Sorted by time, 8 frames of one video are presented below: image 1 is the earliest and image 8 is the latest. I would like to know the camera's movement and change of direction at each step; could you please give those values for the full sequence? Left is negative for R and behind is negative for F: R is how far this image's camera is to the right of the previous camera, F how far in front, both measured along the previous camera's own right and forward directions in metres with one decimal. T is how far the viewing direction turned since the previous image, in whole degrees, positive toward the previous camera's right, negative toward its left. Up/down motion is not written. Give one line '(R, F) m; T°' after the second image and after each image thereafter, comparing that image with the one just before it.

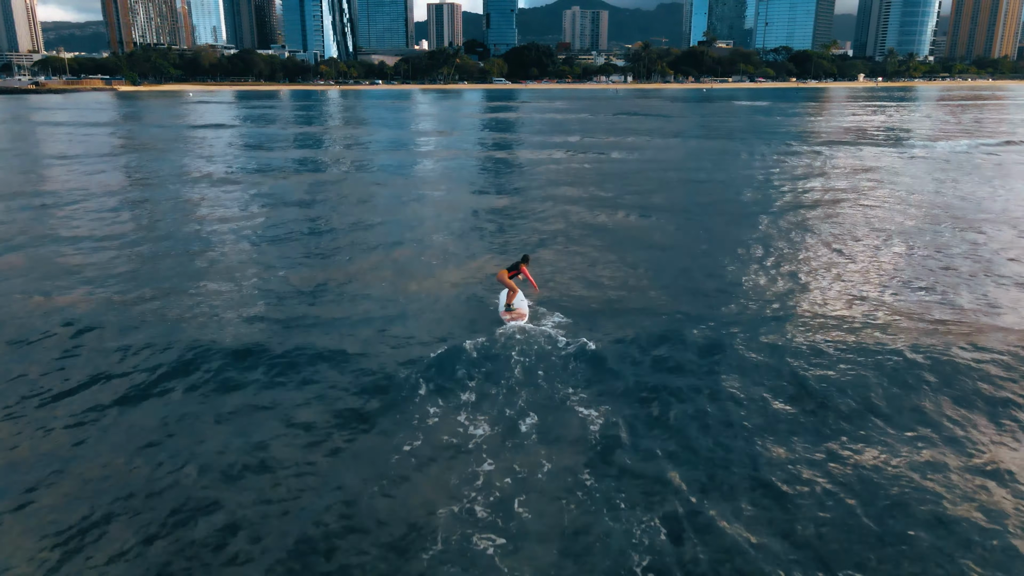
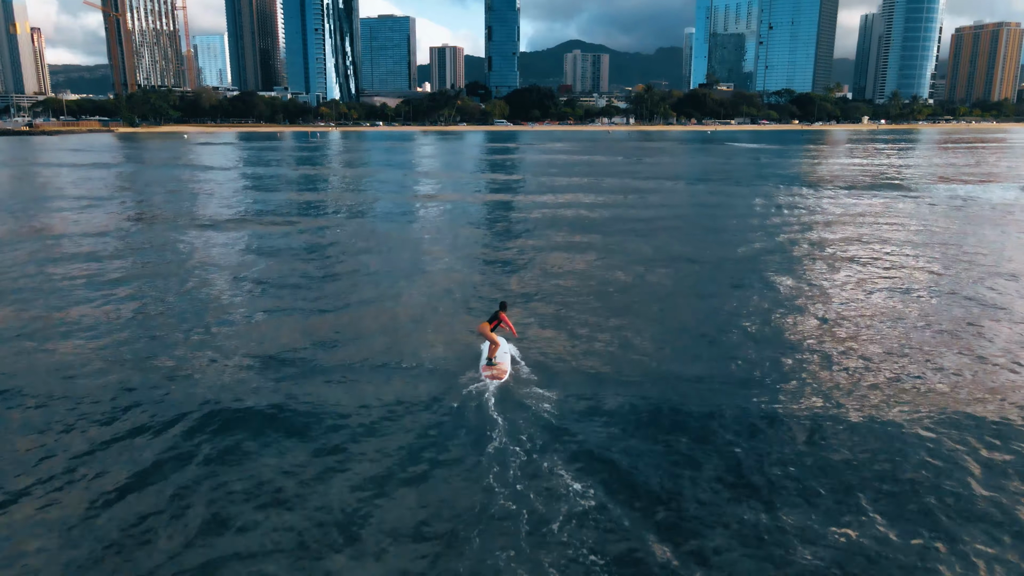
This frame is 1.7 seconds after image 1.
(0.0, +3.3) m; 0°
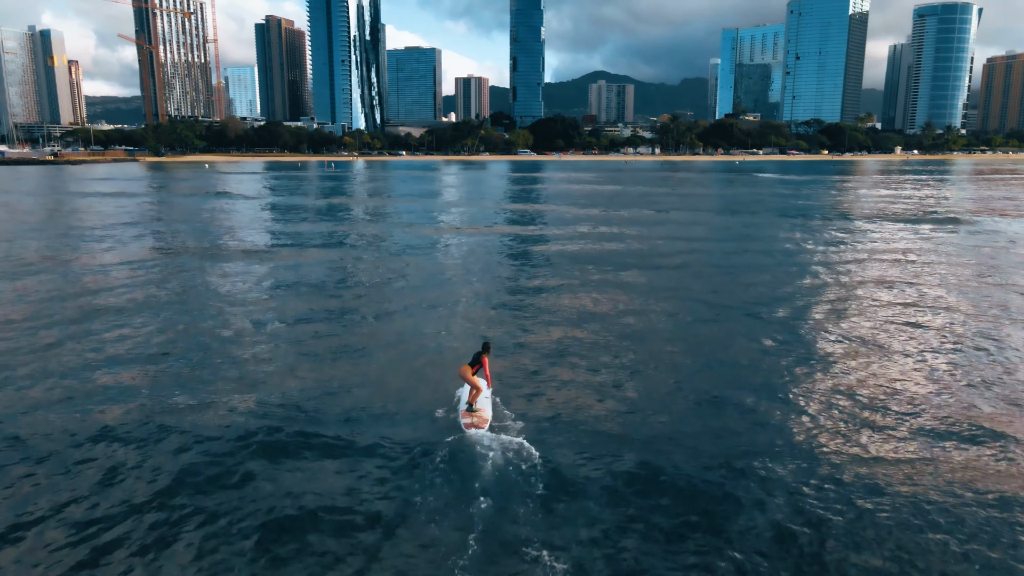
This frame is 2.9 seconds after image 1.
(0.0, +2.8) m; -2°
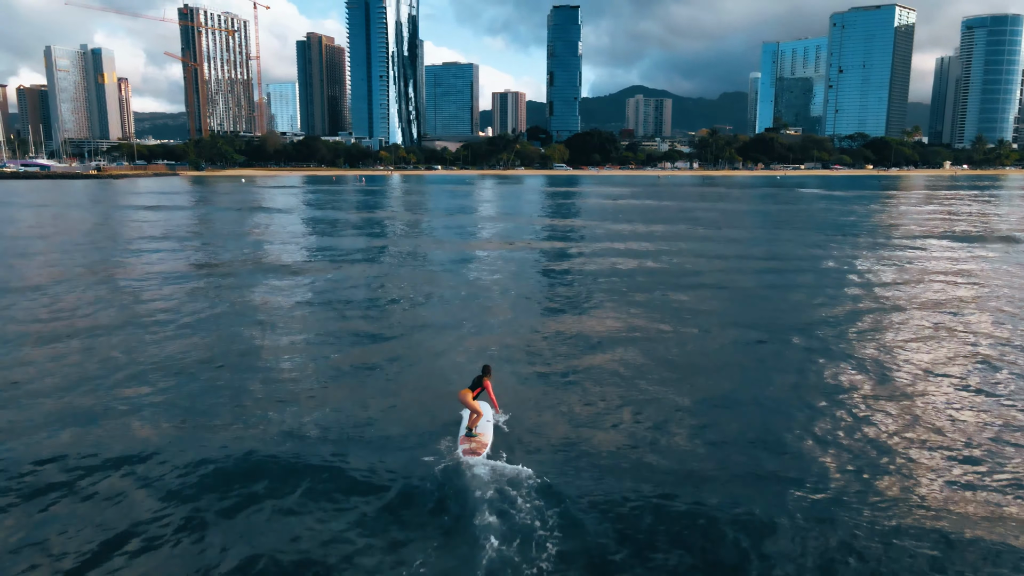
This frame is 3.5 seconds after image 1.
(+0.2, +1.7) m; -3°
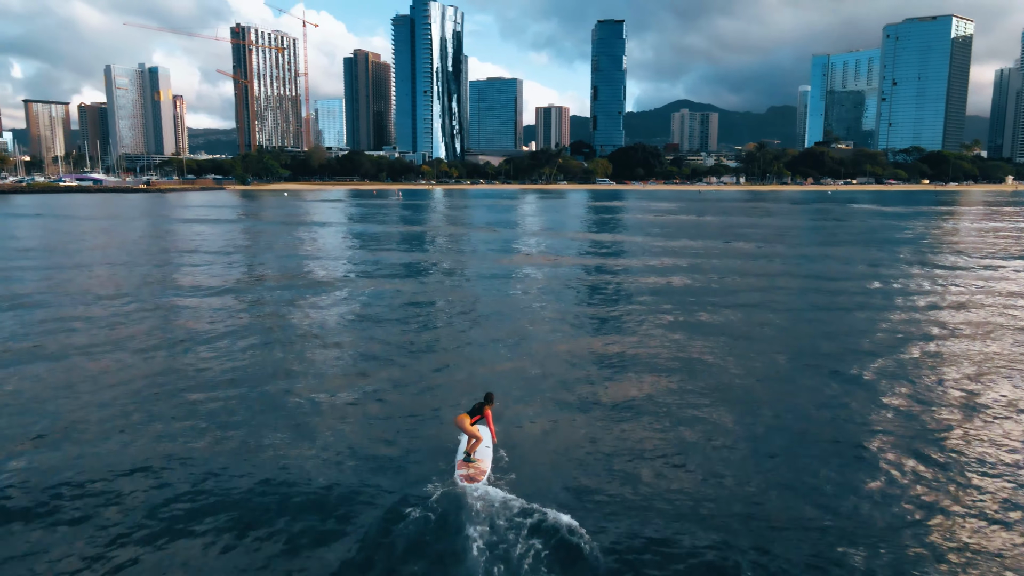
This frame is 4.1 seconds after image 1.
(+0.2, +1.7) m; -3°
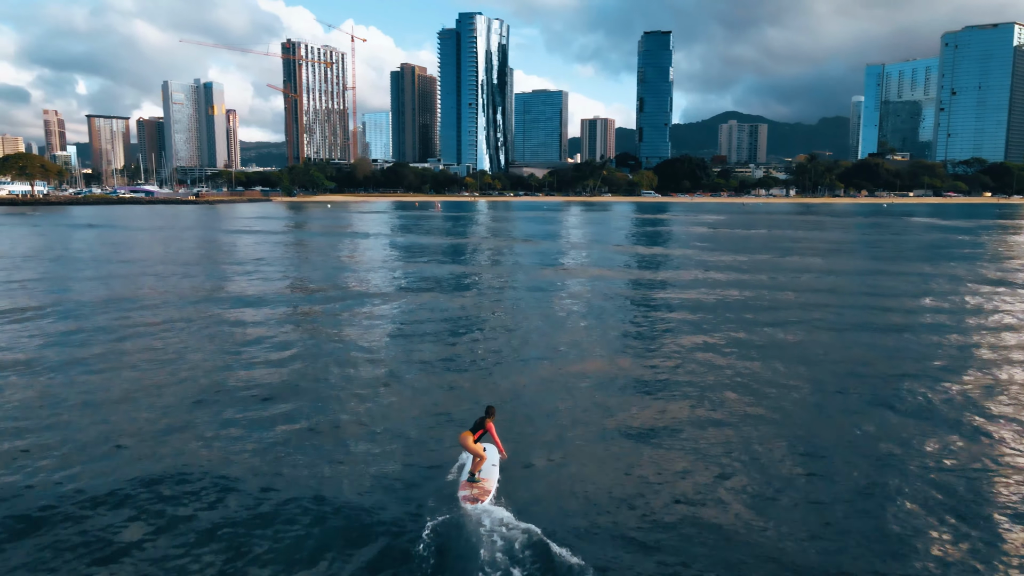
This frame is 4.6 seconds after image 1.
(+0.2, +1.6) m; -3°
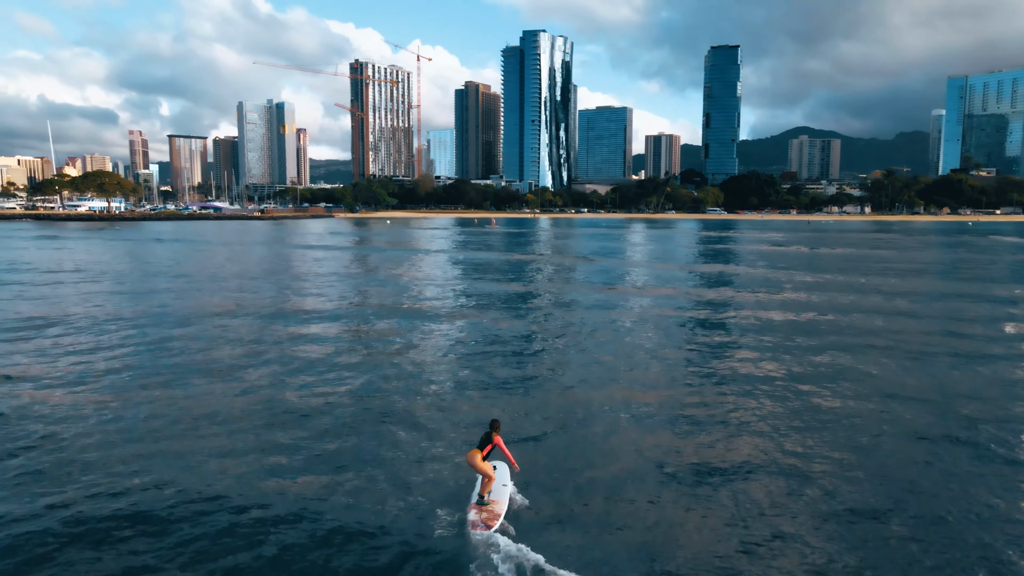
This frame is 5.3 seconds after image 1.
(+0.3, +2.3) m; -5°
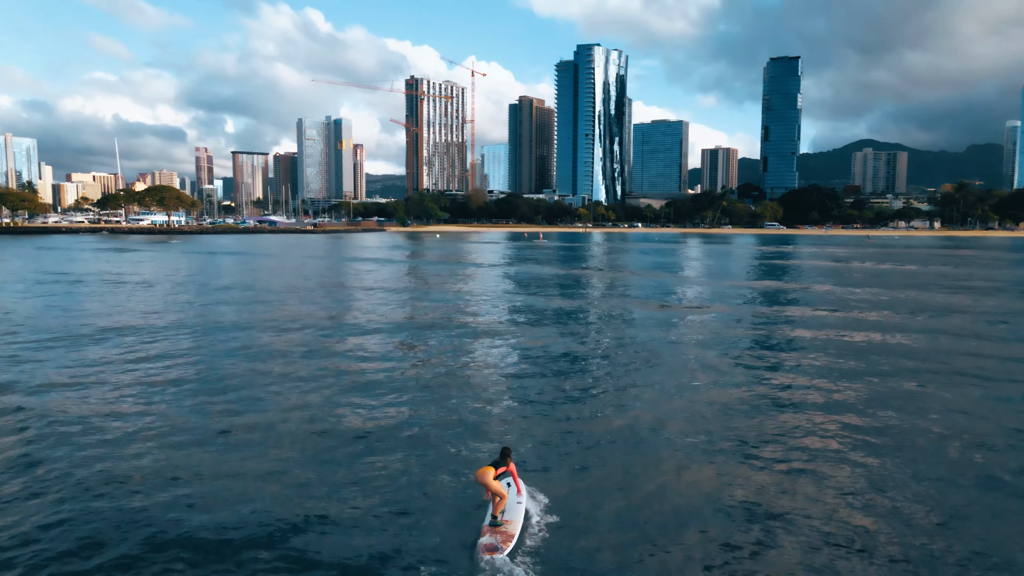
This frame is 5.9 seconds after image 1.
(+0.2, +2.1) m; -4°
